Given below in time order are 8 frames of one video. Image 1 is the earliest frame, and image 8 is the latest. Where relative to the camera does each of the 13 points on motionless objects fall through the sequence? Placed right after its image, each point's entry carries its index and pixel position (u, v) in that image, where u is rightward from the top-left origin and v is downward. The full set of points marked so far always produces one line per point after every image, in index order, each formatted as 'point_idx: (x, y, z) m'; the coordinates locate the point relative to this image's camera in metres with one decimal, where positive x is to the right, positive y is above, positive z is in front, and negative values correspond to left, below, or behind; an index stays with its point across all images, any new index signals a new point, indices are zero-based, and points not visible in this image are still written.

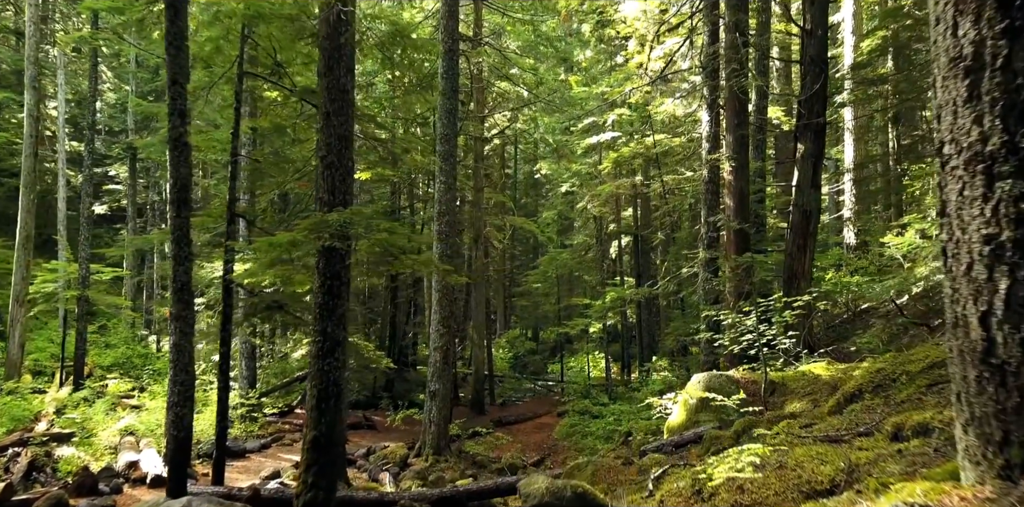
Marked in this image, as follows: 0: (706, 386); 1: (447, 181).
0: (+2.4, -1.7, +11.1) m
1: (-1.4, +1.5, +18.2) m
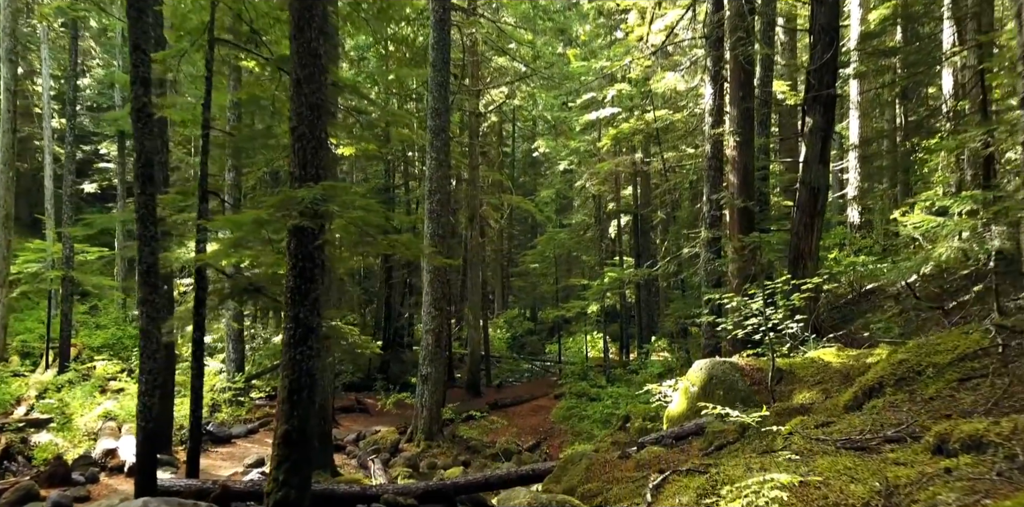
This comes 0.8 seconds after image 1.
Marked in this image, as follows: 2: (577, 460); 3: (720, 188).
0: (+2.3, -1.4, +10.5) m
1: (-1.5, +1.9, +17.5) m
2: (+0.7, -2.3, +9.6) m
3: (+3.6, +1.1, +15.2) m
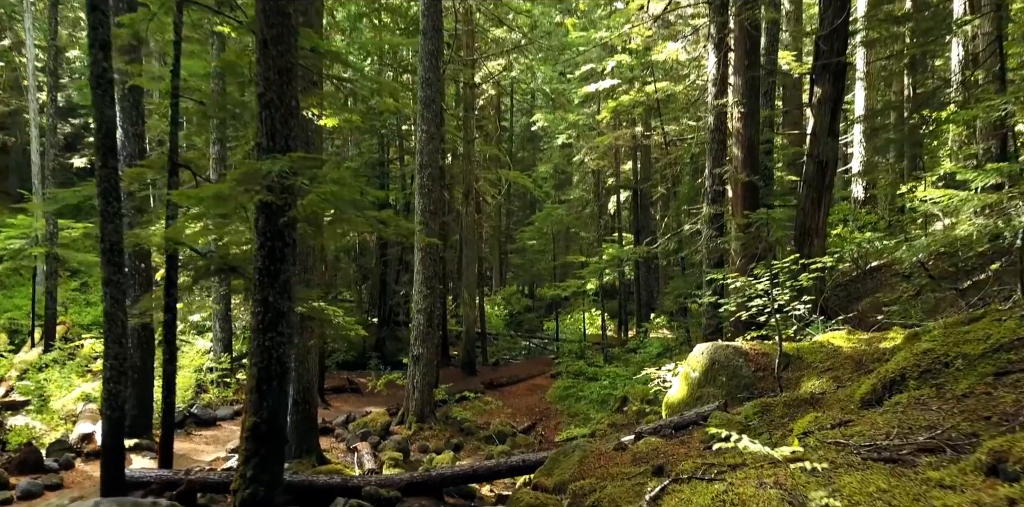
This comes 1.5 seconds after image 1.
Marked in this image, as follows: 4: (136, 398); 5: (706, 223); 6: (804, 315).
0: (+2.2, -1.2, +9.9) m
1: (-1.6, +2.3, +16.8) m
2: (+0.6, -2.0, +9.0) m
3: (+3.5, +1.5, +14.6) m
4: (-5.8, -2.2, +13.6) m
5: (+3.2, +0.5, +14.5) m
6: (+3.5, -0.8, +10.7) m
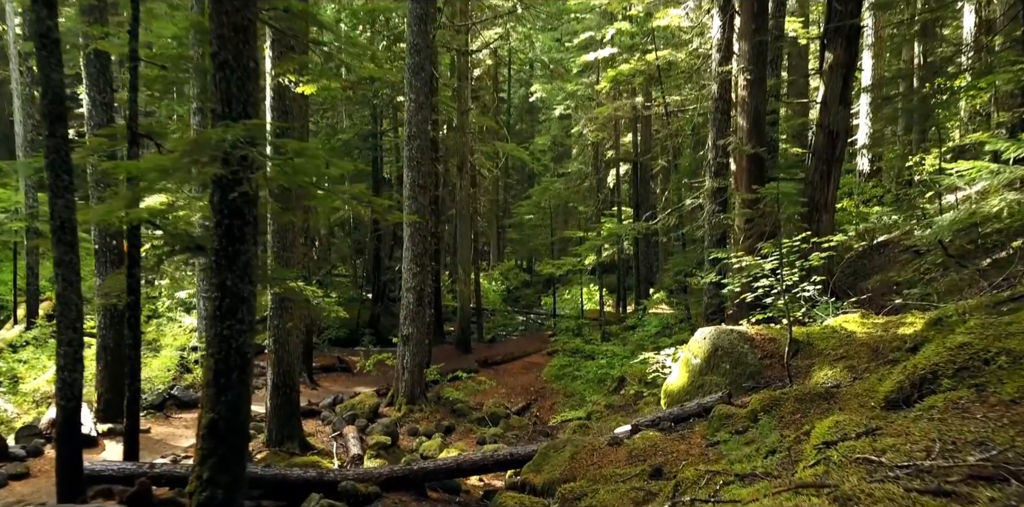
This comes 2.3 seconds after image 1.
0: (+2.1, -0.9, +9.2) m
1: (-1.7, +2.8, +16.0) m
2: (+0.5, -1.8, +8.4) m
3: (+3.4, +1.9, +13.8) m
4: (-5.9, -1.8, +12.9) m
5: (+3.1, +0.9, +13.7) m
6: (+3.4, -0.5, +10.0) m
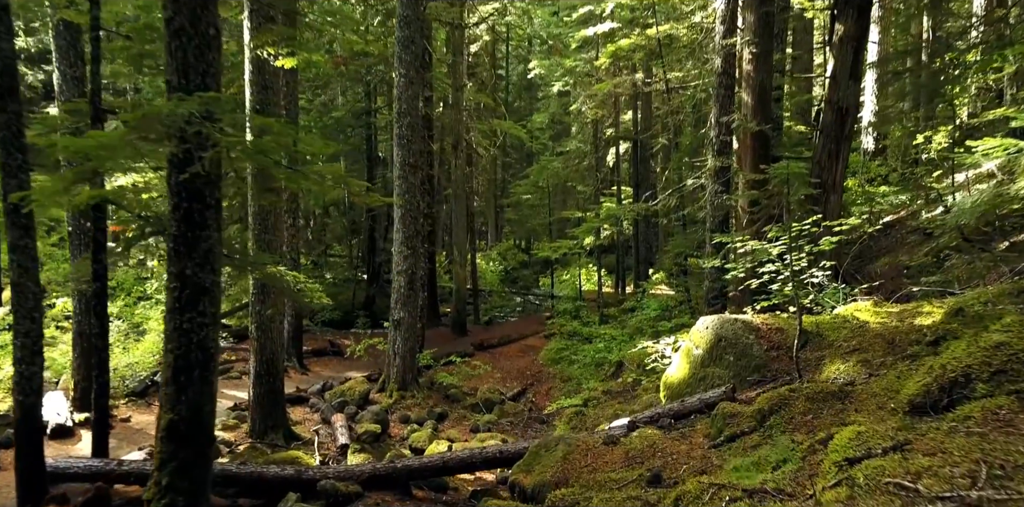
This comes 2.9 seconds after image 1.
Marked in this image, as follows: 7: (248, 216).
0: (+2.0, -0.8, +8.7) m
1: (-1.8, +3.1, +15.4) m
2: (+0.4, -1.7, +7.9) m
3: (+3.3, +2.2, +13.2) m
4: (-6.0, -1.6, +12.4) m
5: (+3.0, +1.1, +13.2) m
6: (+3.3, -0.3, +9.4) m
7: (-3.5, +0.5, +11.7) m
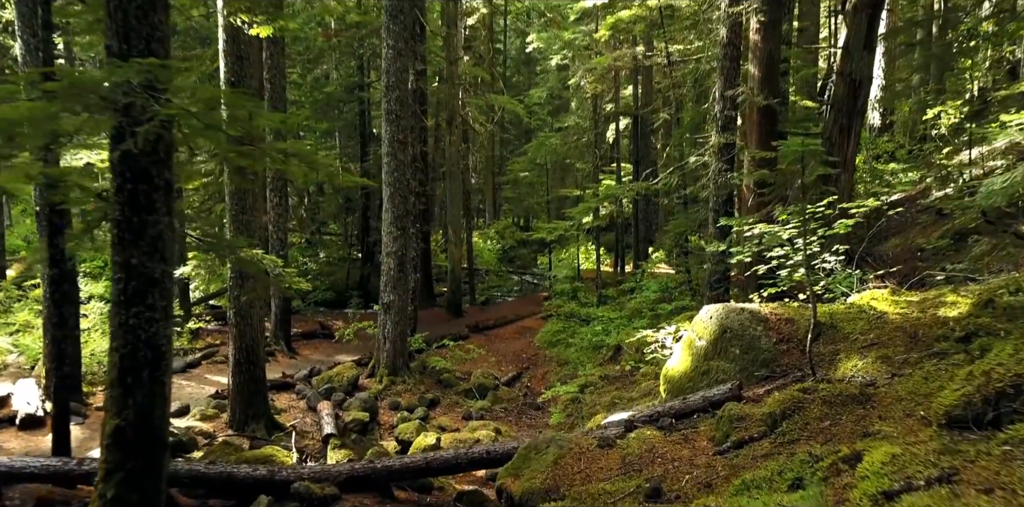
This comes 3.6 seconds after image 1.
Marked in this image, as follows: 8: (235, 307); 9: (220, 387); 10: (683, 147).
0: (+1.9, -0.6, +8.0) m
1: (-1.9, +3.4, +14.6) m
2: (+0.3, -1.6, +7.3) m
3: (+3.2, +2.4, +12.5) m
4: (-6.1, -1.3, +11.8) m
5: (+2.9, +1.4, +12.5) m
6: (+3.2, -0.2, +8.8) m
7: (-3.6, +0.7, +11.0) m
8: (-3.6, -0.7, +11.4) m
9: (-4.8, -2.2, +14.4) m
10: (+3.8, +2.3, +19.5) m
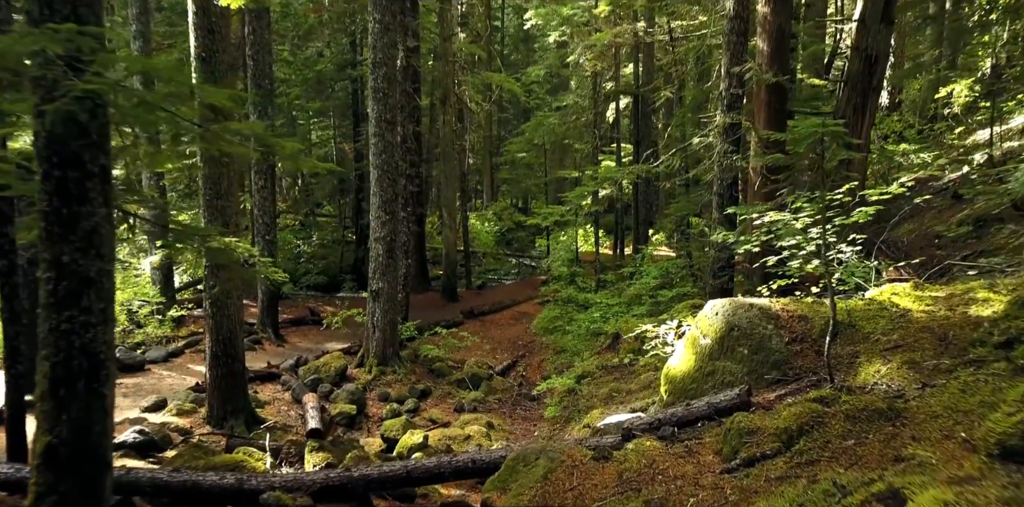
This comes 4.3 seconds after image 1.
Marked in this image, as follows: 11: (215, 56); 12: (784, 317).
0: (+1.8, -0.6, +7.4) m
1: (-2.0, +3.7, +13.9) m
2: (+0.2, -1.5, +6.6) m
3: (+3.1, +2.6, +11.8) m
4: (-6.2, -1.2, +11.2) m
5: (+2.8, +1.6, +11.8) m
6: (+3.1, -0.1, +8.1) m
7: (-3.7, +0.9, +10.4) m
8: (-3.7, -0.5, +10.7) m
9: (-4.9, -2.0, +13.8) m
10: (+3.7, +2.7, +18.8) m
11: (-3.3, +2.2, +10.0) m
12: (+2.2, -0.5, +7.3) m
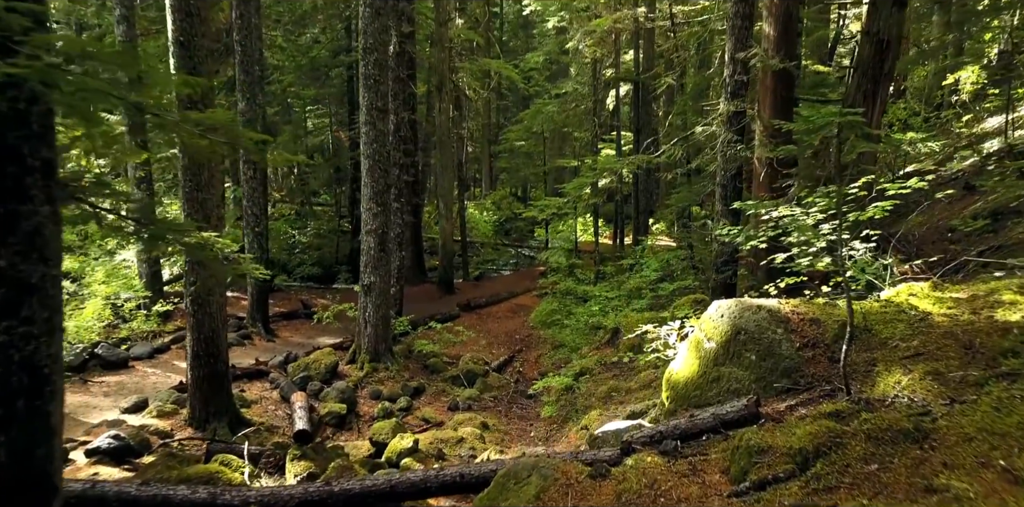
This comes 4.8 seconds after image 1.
0: (+1.7, -0.5, +6.9) m
1: (-2.1, +3.8, +13.4) m
2: (+0.1, -1.5, +6.2) m
3: (+3.0, +2.7, +11.3) m
4: (-6.3, -1.1, +10.7) m
5: (+2.7, +1.6, +11.3) m
6: (+3.0, 0.0, +7.6) m
7: (-3.7, +0.9, +9.9) m
8: (-3.7, -0.5, +10.3) m
9: (-4.9, -1.9, +13.4) m
10: (+3.6, +2.8, +18.2) m
11: (-3.4, +2.3, +9.5) m
12: (+2.2, -0.5, +6.8) m
